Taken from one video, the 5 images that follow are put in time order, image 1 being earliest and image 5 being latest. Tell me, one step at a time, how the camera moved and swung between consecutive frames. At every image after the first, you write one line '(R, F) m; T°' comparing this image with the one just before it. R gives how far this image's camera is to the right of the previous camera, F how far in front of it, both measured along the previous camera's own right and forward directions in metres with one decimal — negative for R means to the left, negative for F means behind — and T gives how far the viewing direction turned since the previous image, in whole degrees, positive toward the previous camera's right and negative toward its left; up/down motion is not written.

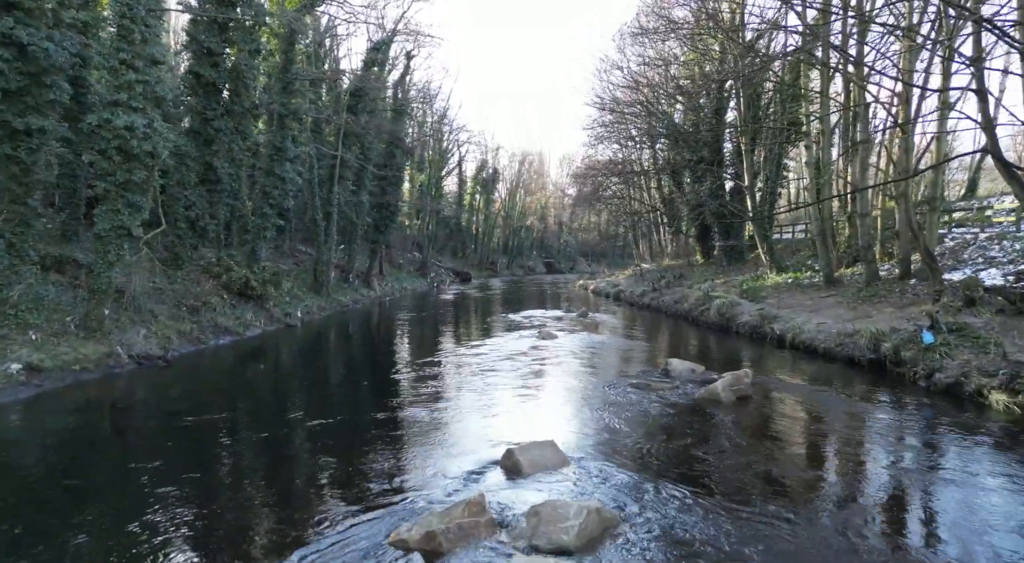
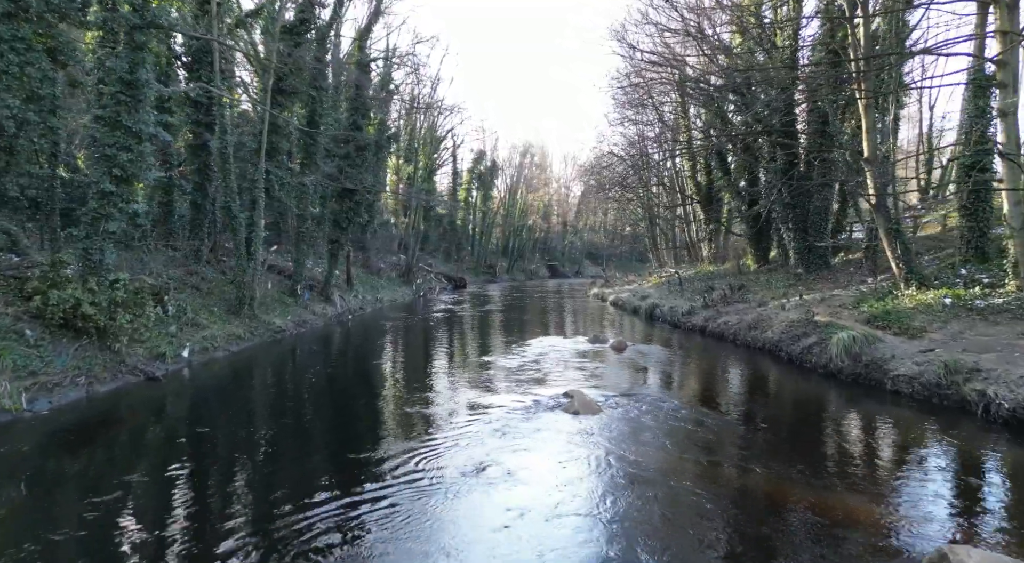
(-0.1, +7.6) m; 0°
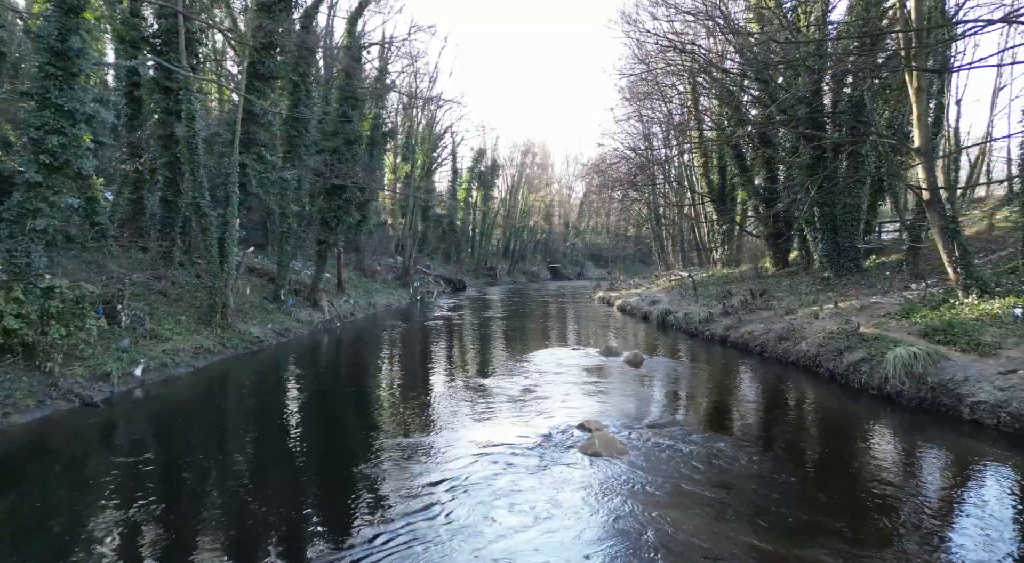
(-0.1, +1.8) m; 0°
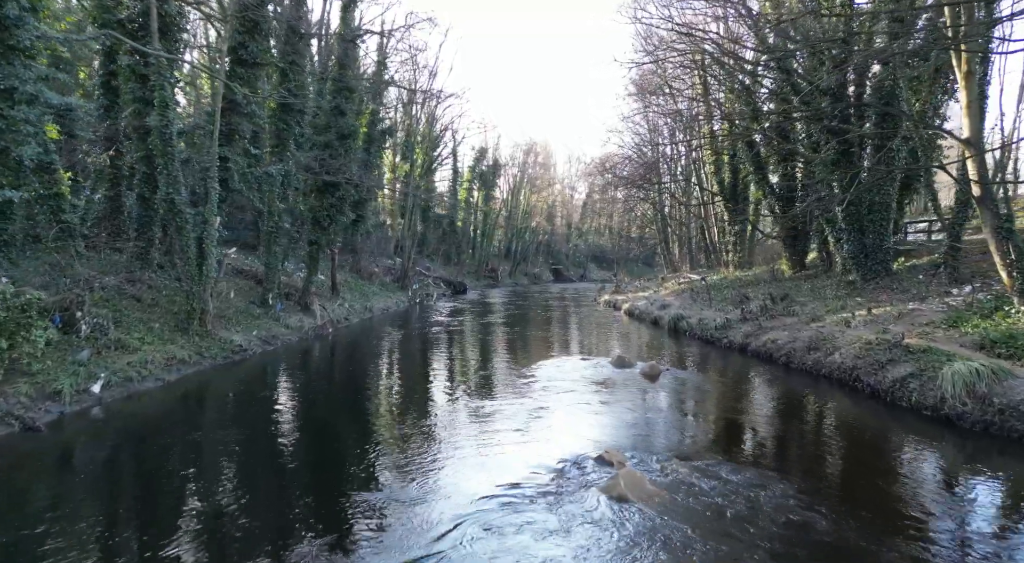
(-0.1, +1.3) m; 0°
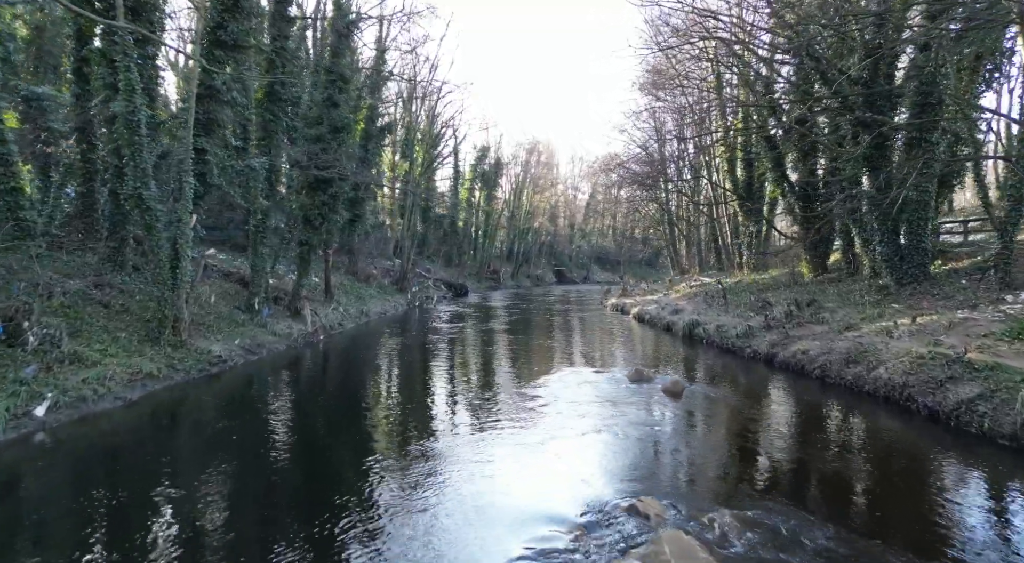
(-0.1, +1.4) m; 0°
